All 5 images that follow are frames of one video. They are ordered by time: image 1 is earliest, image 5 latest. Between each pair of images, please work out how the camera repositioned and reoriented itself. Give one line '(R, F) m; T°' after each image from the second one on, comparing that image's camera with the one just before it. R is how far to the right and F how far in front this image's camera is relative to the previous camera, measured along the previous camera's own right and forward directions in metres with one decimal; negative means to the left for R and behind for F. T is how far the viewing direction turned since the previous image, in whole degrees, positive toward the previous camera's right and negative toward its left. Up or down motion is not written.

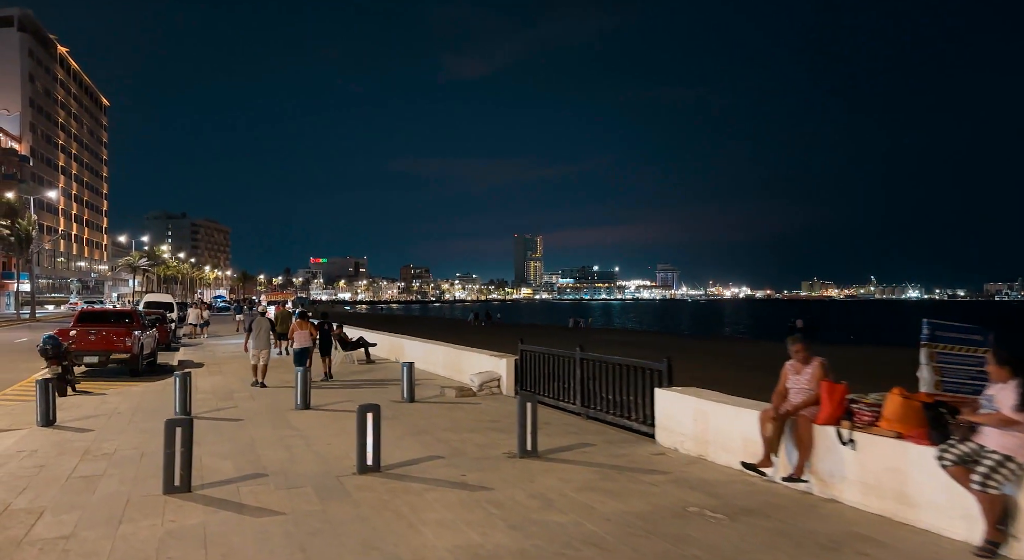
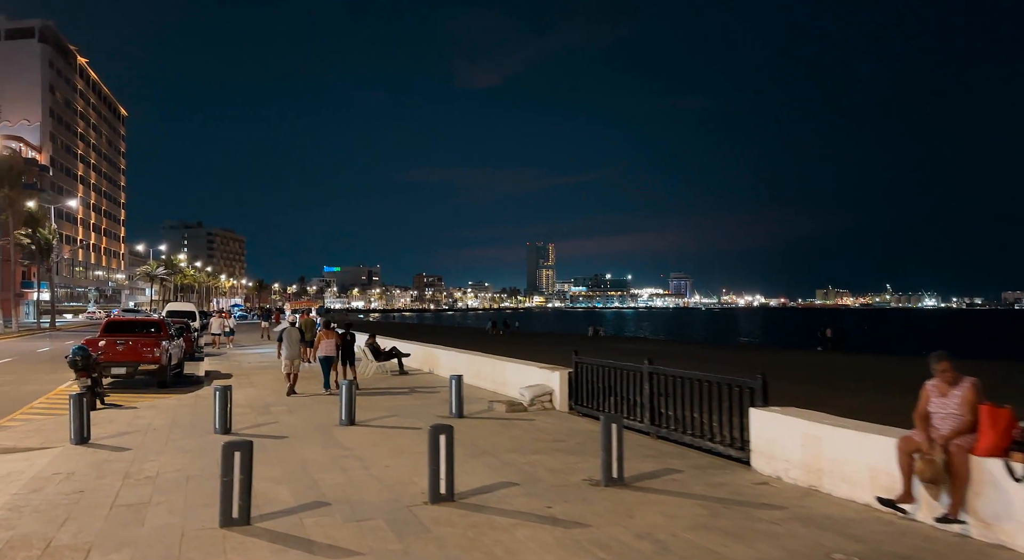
(-0.7, +0.7) m; -1°
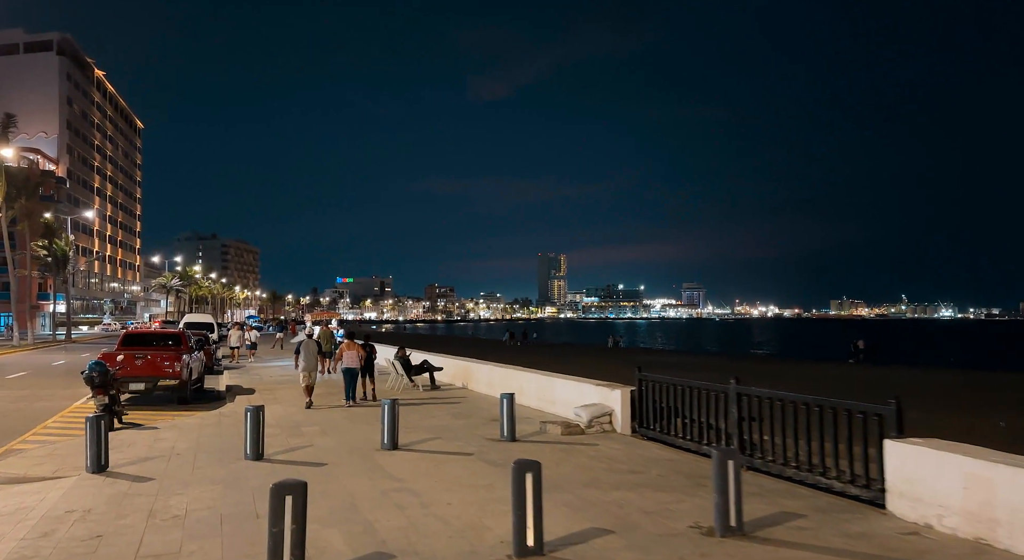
(-0.7, +1.0) m; -1°
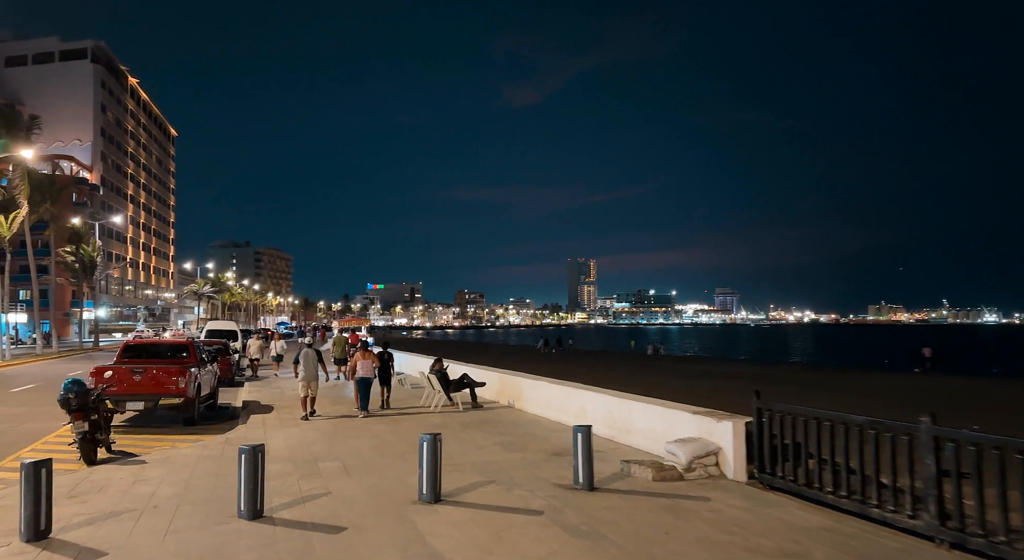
(-0.5, +2.4) m; -3°
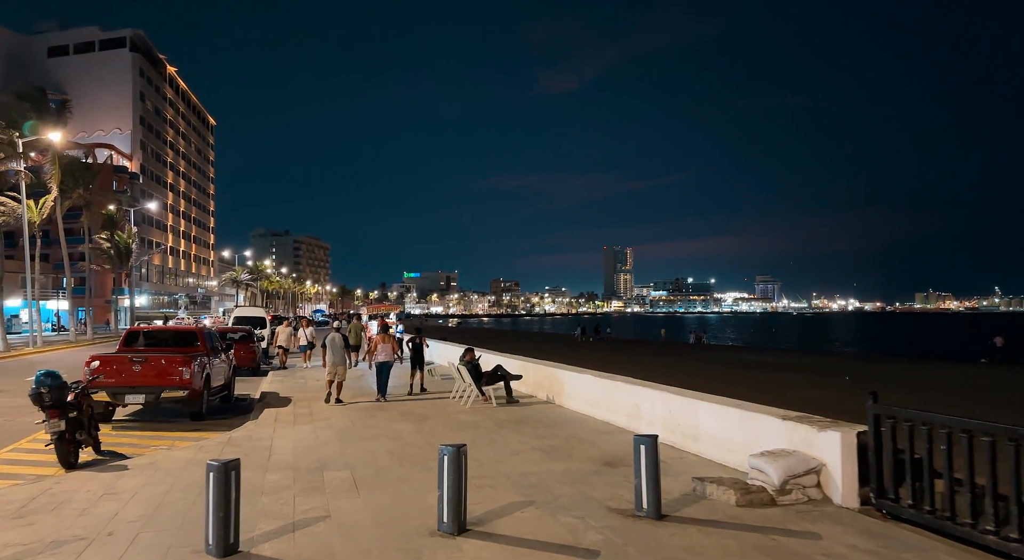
(-0.1, +1.6) m; -3°
